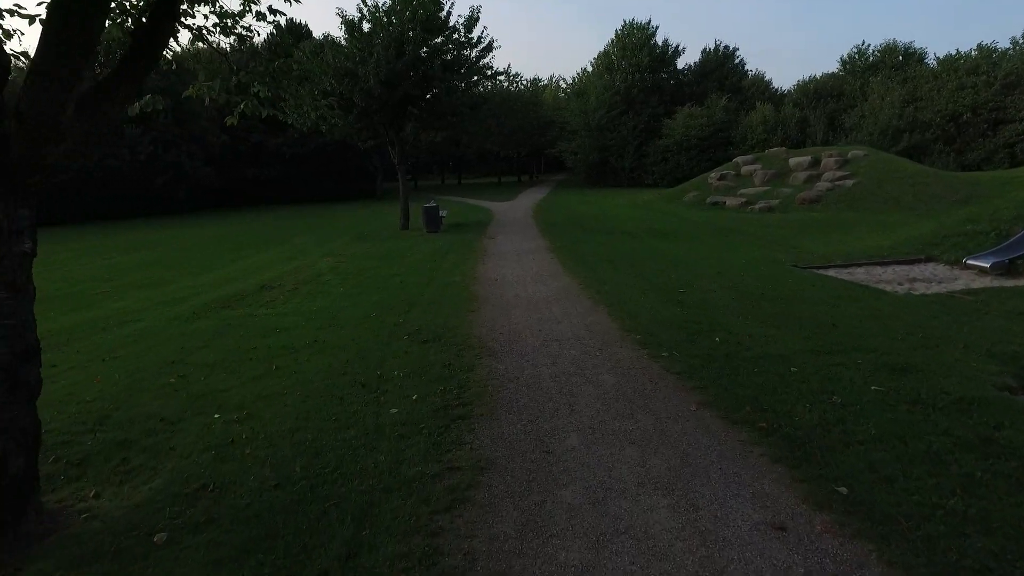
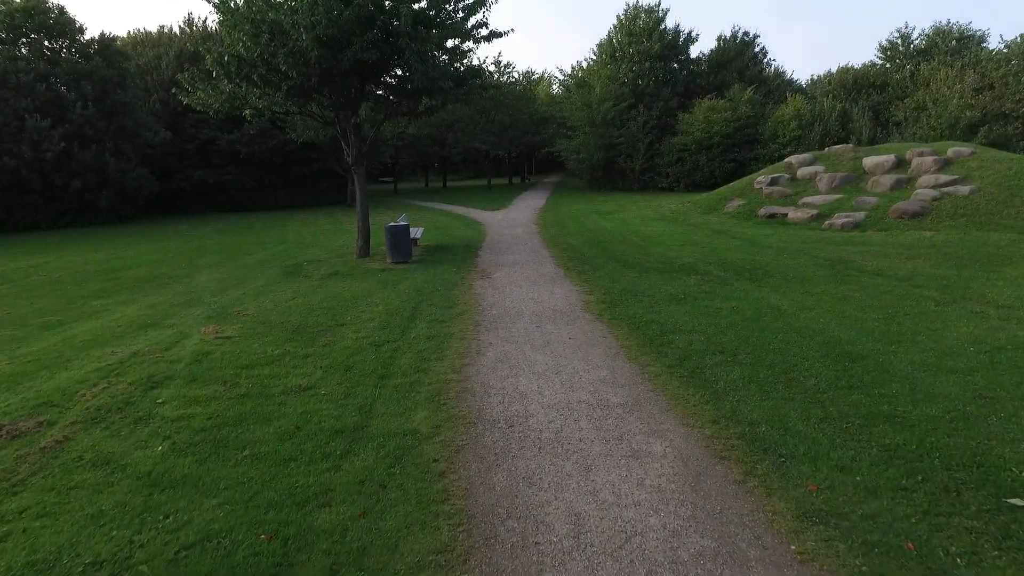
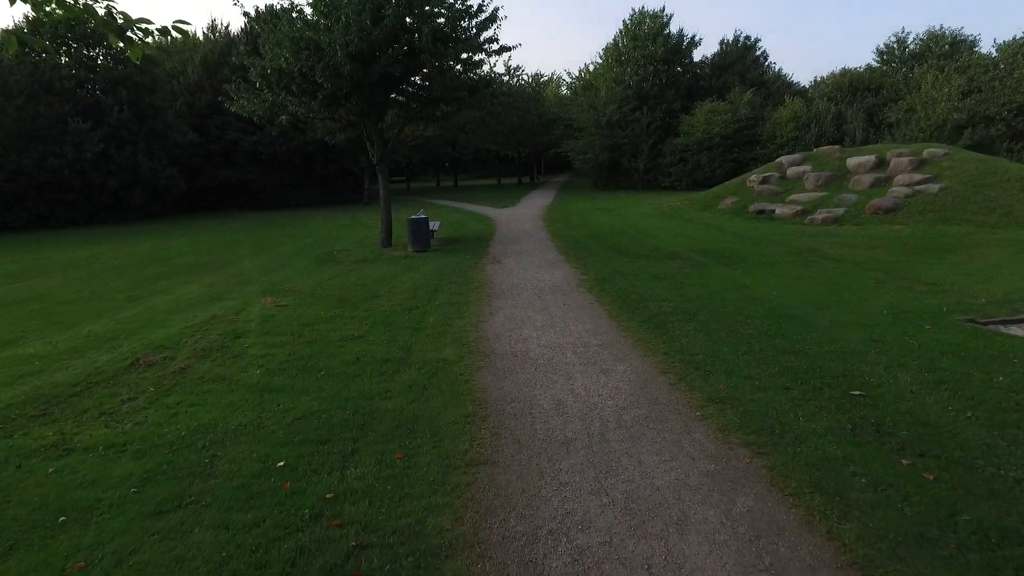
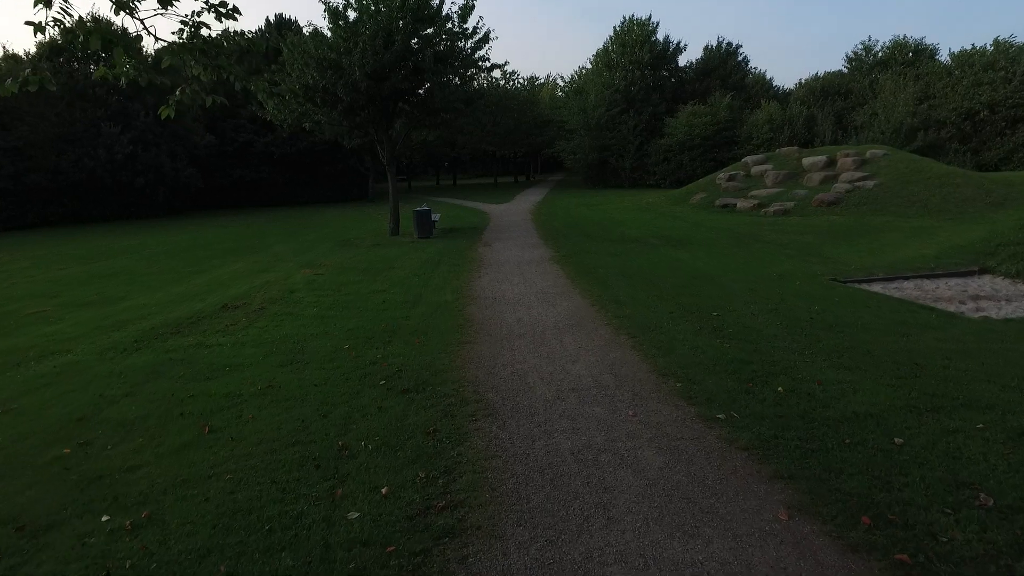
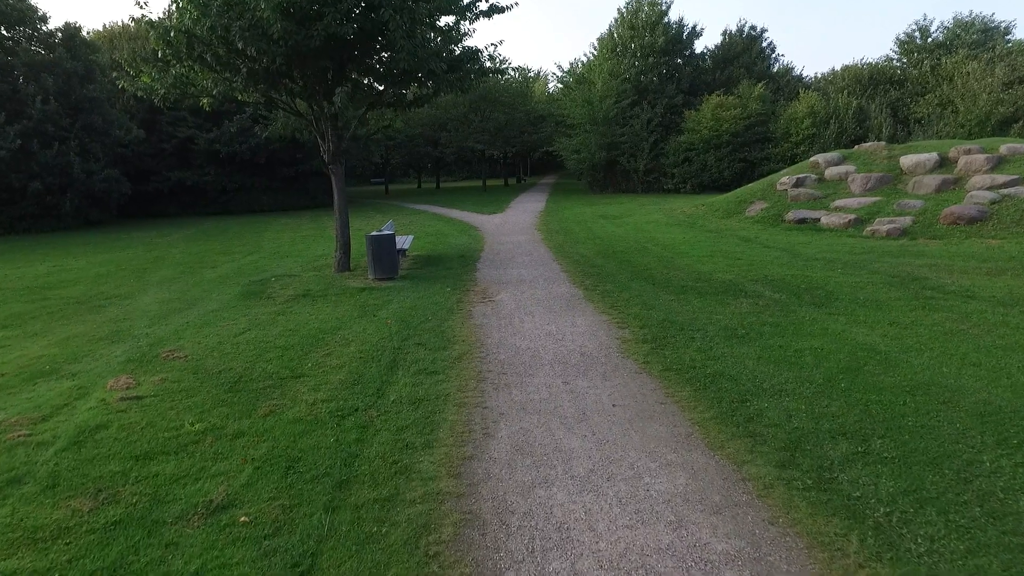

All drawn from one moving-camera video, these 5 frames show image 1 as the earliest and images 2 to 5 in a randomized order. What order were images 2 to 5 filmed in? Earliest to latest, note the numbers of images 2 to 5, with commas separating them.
4, 3, 2, 5
